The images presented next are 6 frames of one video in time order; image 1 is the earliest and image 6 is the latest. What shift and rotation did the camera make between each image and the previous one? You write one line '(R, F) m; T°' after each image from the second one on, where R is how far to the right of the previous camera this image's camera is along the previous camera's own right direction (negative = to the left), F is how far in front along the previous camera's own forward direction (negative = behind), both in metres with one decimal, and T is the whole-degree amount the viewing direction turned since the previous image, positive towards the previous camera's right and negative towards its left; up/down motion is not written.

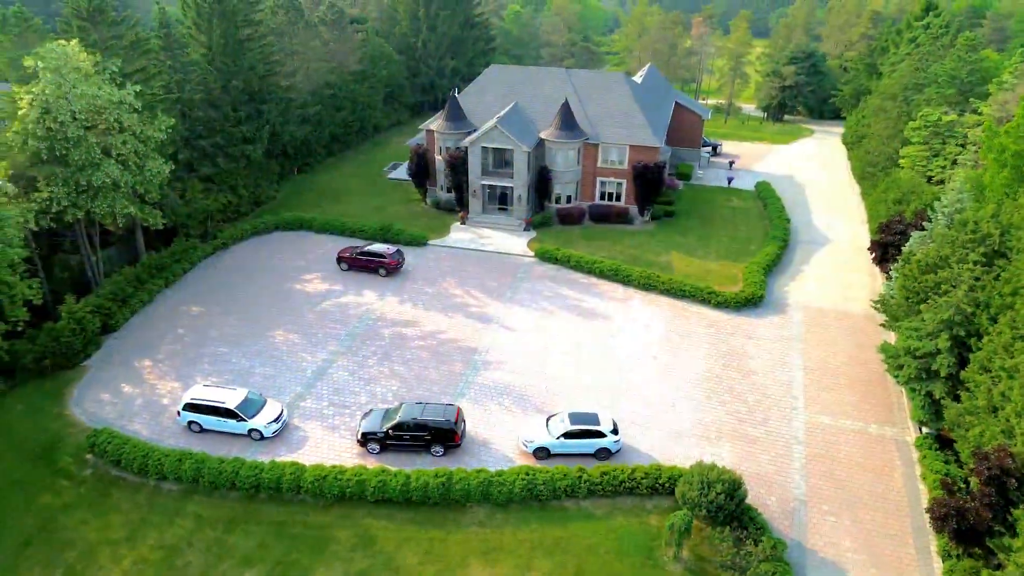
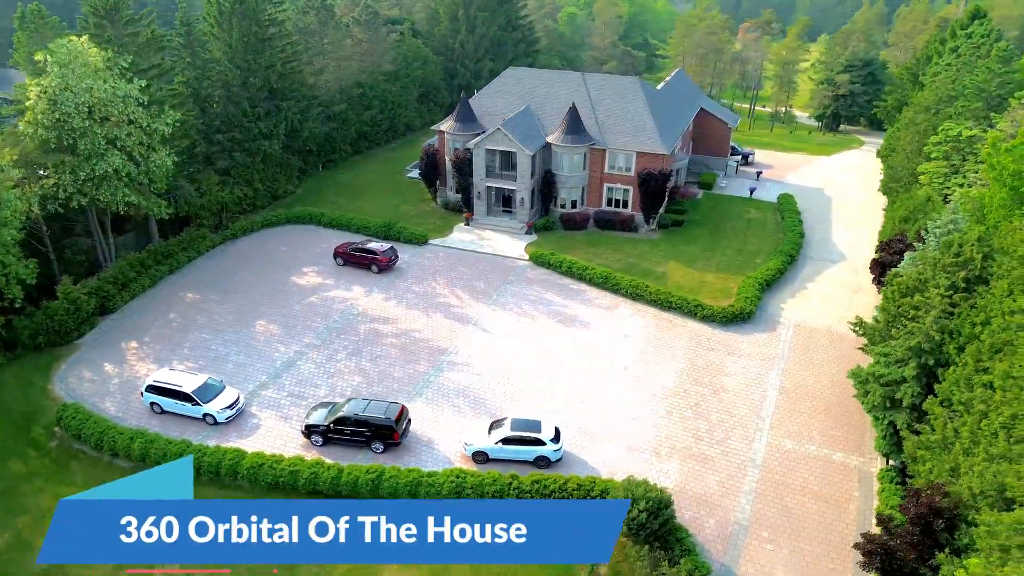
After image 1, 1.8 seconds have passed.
(+4.5, +0.3) m; -6°
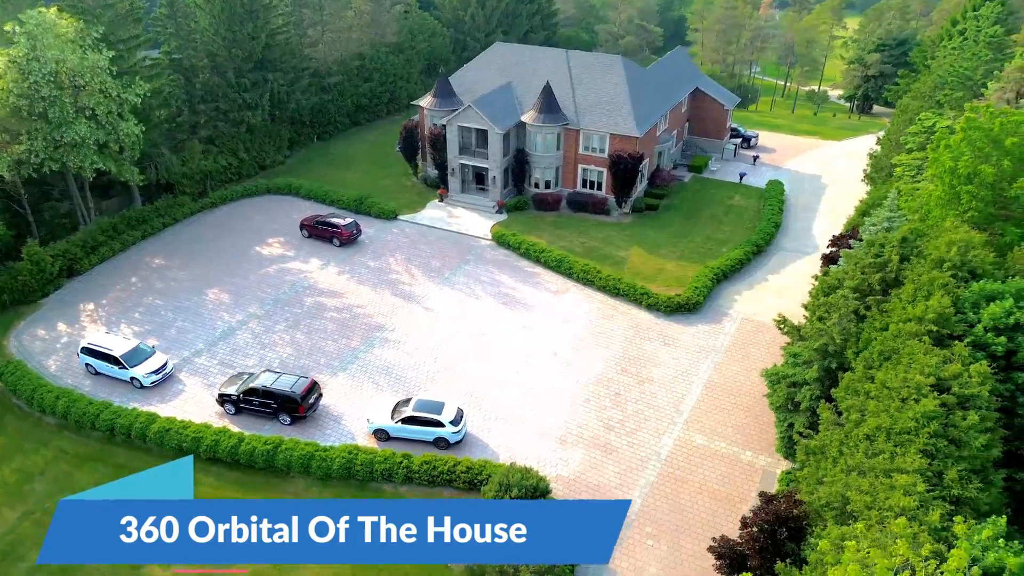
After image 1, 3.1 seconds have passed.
(+5.4, +0.2) m; -4°
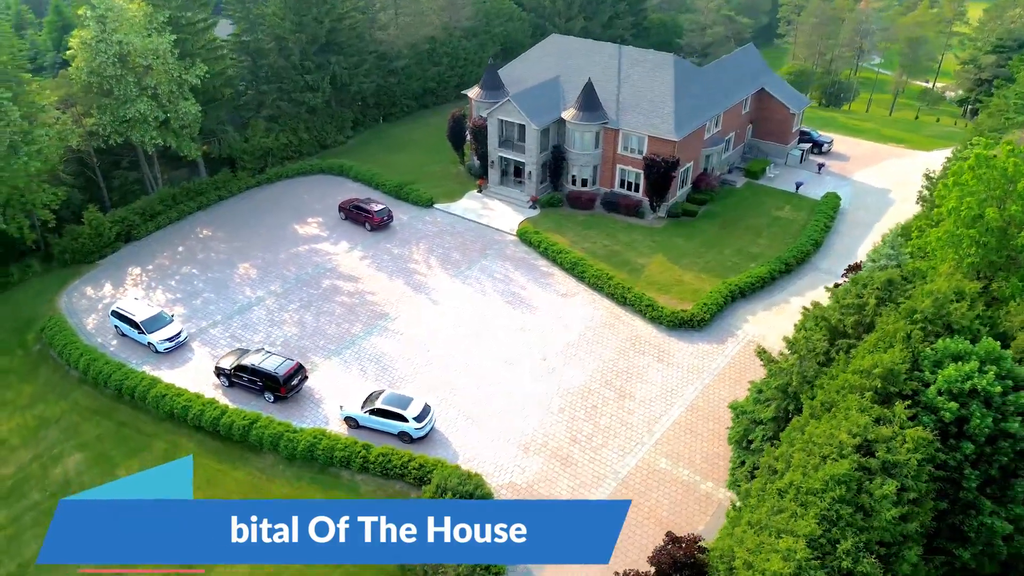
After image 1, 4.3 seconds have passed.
(+5.0, 0.0) m; -9°
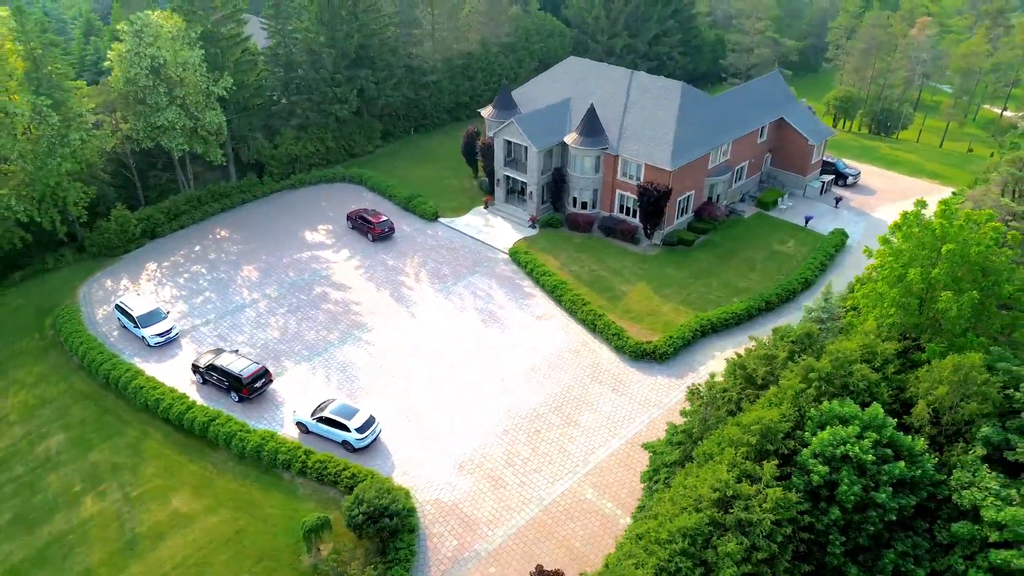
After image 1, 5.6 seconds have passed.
(+5.2, -0.8) m; -6°
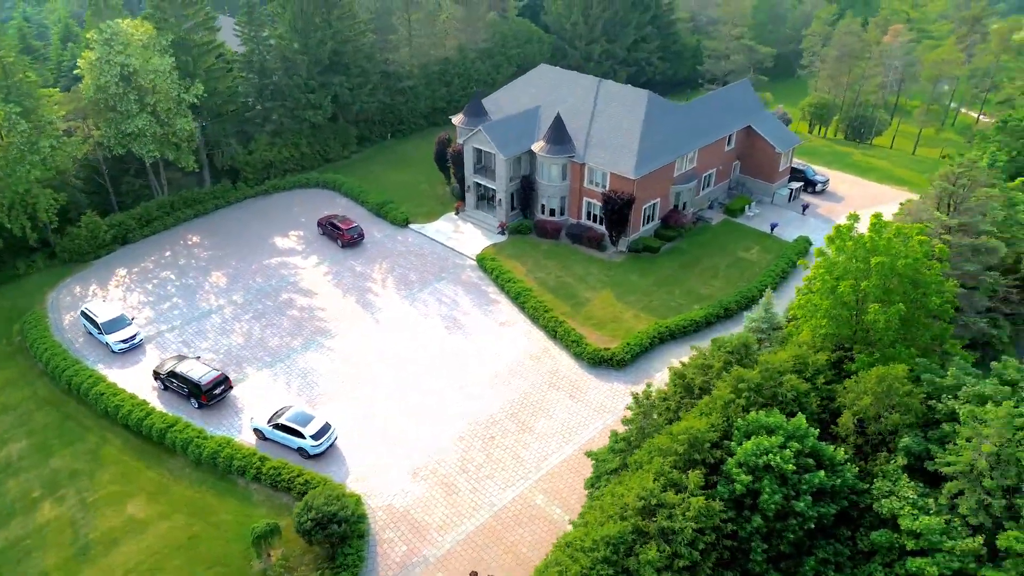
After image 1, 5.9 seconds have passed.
(+1.7, -0.5) m; 0°
